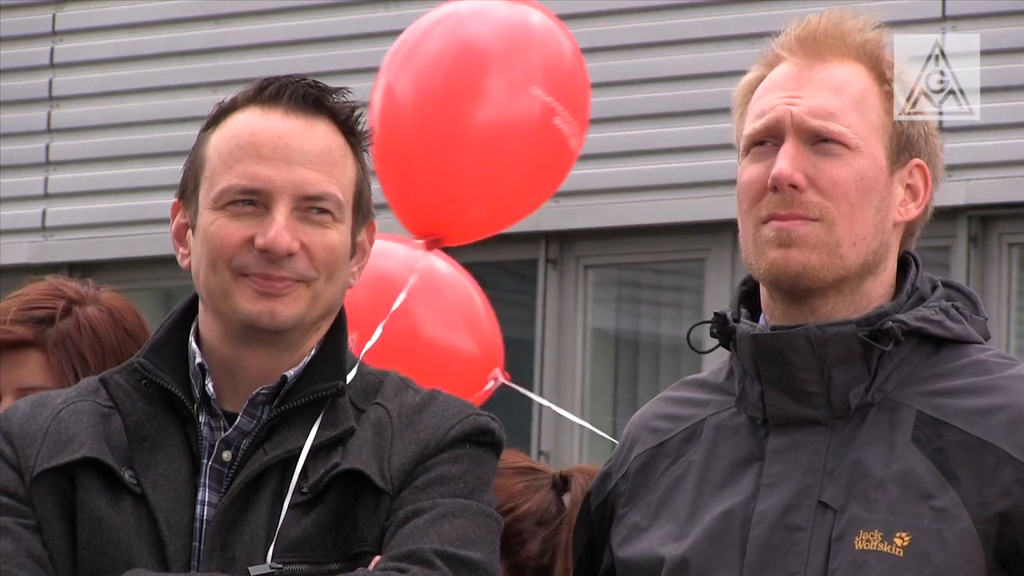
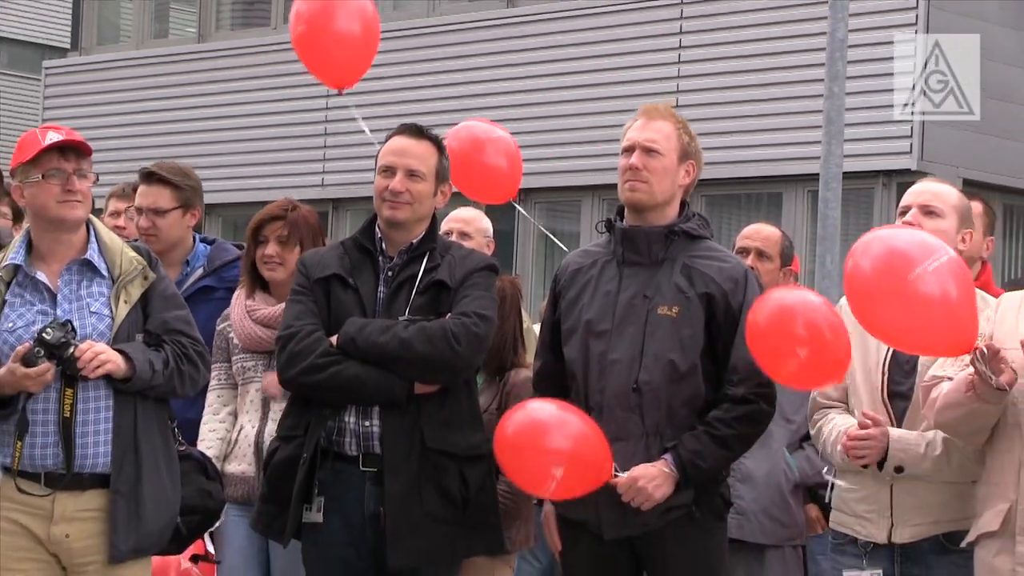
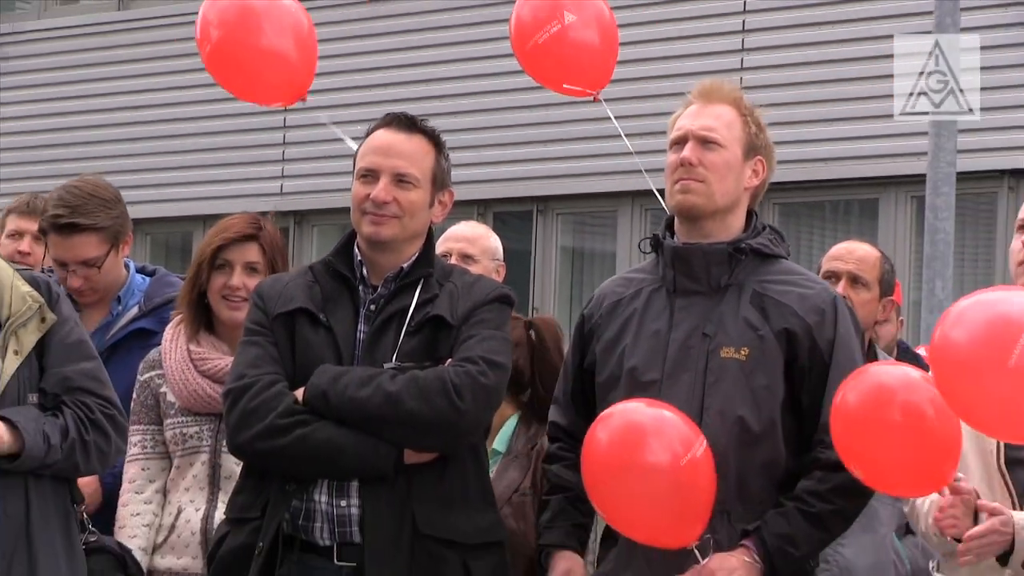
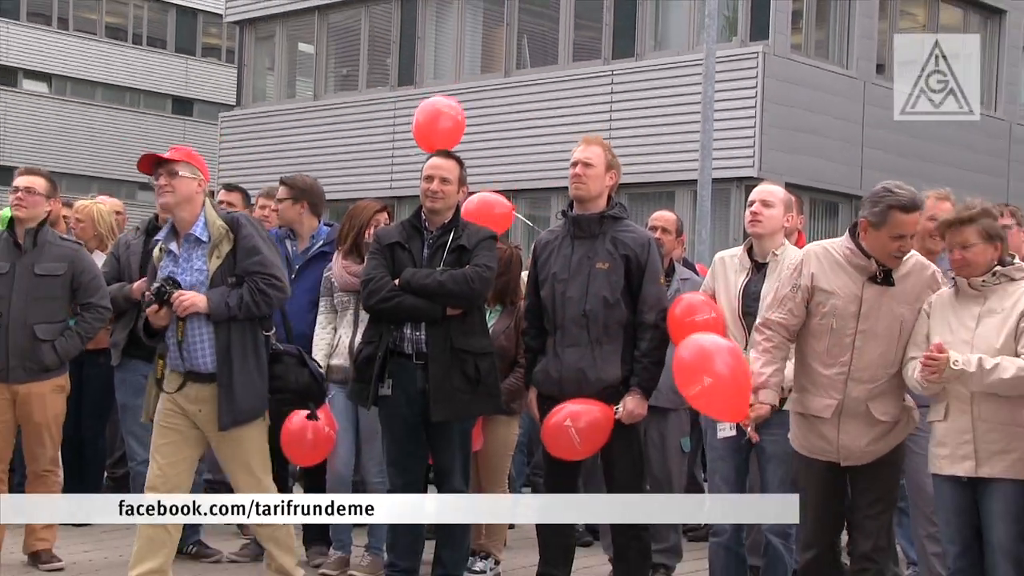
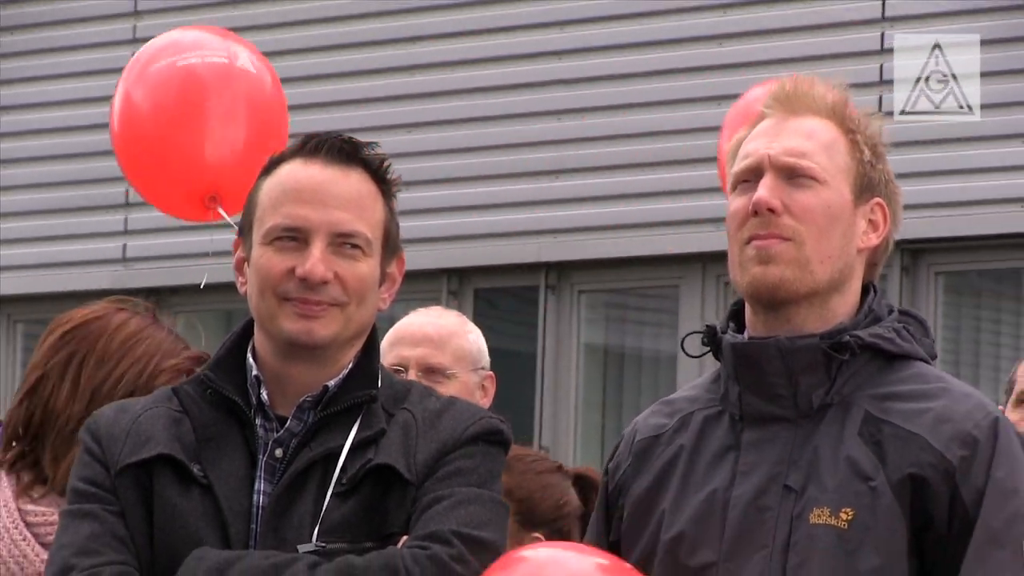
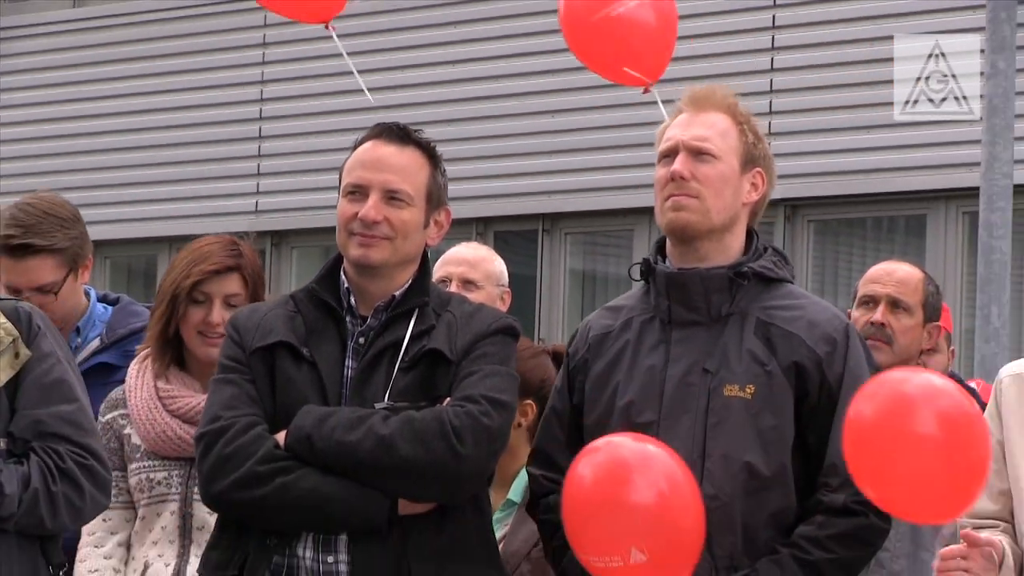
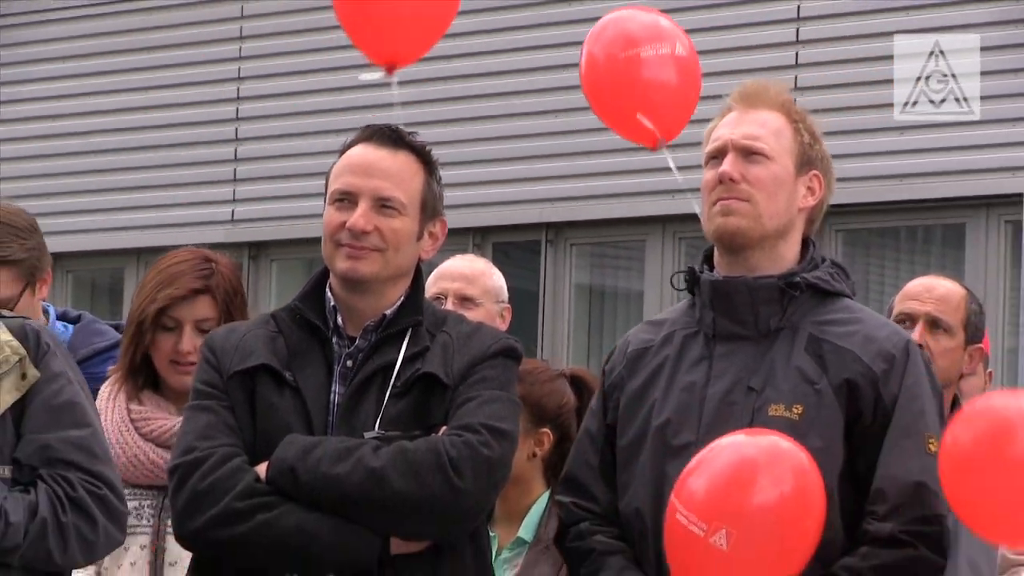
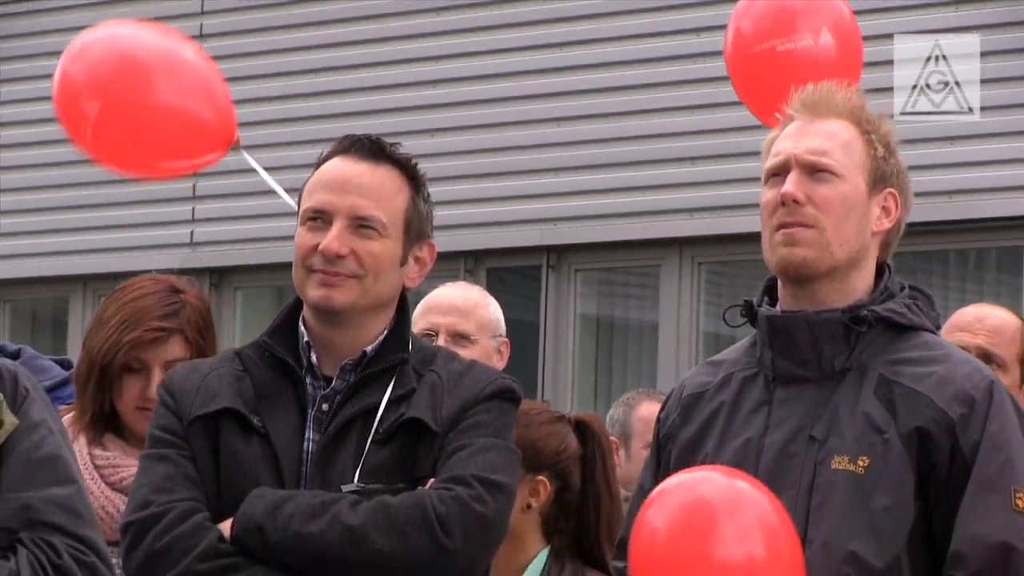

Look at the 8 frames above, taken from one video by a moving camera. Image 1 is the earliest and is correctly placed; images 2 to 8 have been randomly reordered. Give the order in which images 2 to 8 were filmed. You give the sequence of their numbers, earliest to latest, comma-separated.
5, 8, 7, 6, 3, 2, 4
